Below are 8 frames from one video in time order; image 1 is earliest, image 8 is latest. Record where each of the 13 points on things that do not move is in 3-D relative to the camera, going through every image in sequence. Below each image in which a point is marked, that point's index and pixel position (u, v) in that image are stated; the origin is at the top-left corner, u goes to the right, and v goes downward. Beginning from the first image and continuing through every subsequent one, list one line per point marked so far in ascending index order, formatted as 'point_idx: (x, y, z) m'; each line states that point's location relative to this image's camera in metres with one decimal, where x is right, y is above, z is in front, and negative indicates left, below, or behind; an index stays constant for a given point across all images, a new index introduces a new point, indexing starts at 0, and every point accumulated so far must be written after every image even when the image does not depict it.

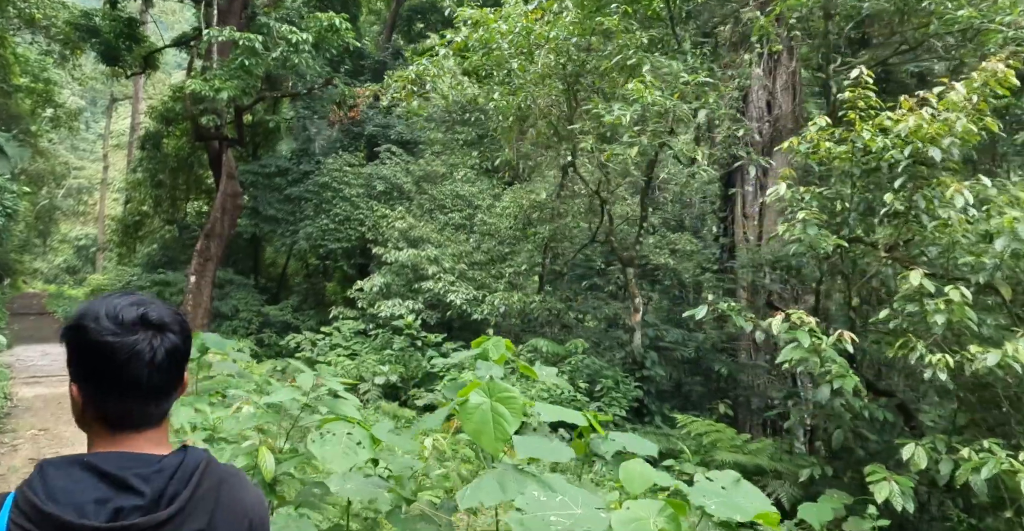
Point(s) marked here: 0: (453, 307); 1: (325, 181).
0: (-0.6, -0.4, +8.3) m
1: (-3.1, +1.4, +13.8) m
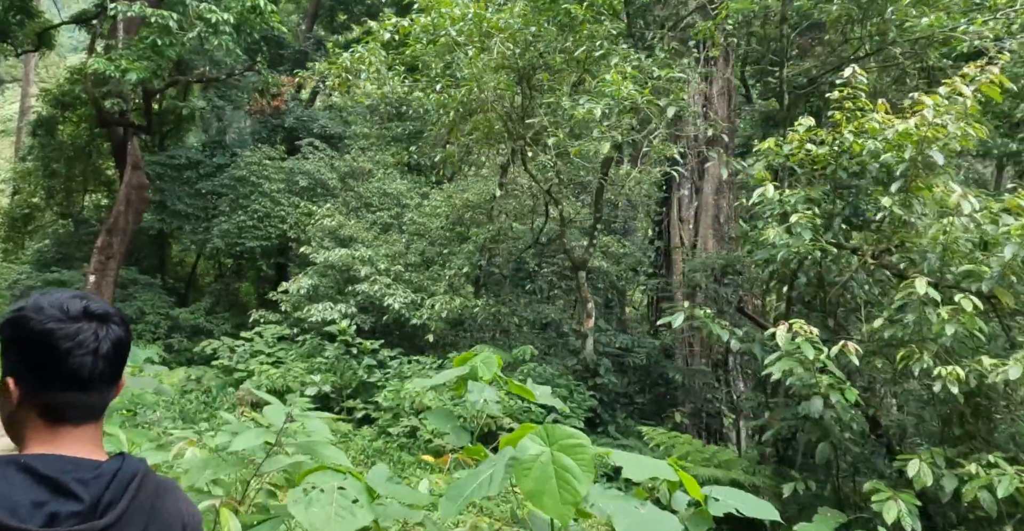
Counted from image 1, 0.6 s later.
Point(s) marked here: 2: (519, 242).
0: (-1.1, -0.4, +7.8) m
1: (-4.3, +1.5, +13.0) m
2: (+0.1, +0.2, +8.6) m
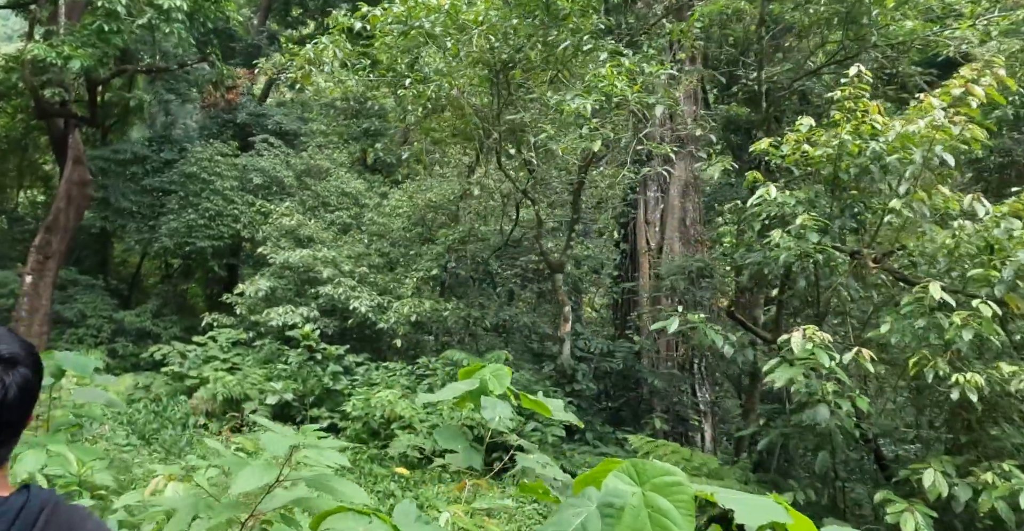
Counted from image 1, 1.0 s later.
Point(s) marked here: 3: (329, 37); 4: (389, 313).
0: (-1.4, -0.5, +7.4) m
1: (-4.9, +1.4, +12.4) m
2: (-0.3, +0.2, +8.4) m
3: (-1.8, +2.2, +7.8) m
4: (-1.1, -0.4, +7.2) m
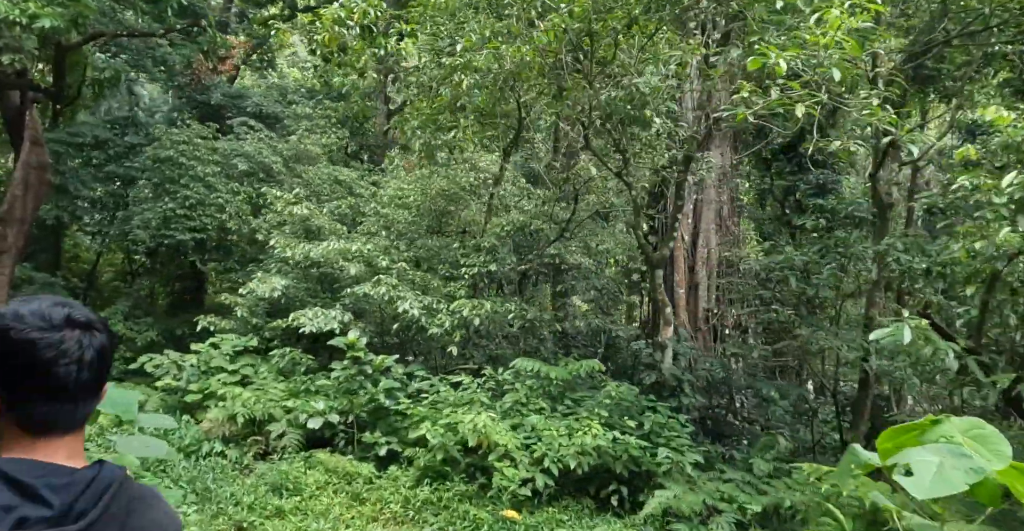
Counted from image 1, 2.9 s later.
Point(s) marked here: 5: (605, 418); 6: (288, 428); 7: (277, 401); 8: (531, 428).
0: (-0.9, -0.4, +6.4) m
1: (-4.7, +1.5, +11.1) m
2: (+0.2, +0.3, +7.3) m
3: (-1.3, +2.2, +6.7) m
4: (-0.5, -0.4, +6.2) m
5: (+0.6, -0.9, +4.8) m
6: (-1.6, -1.2, +5.9) m
7: (-1.8, -1.0, +6.1) m
8: (+0.1, -1.0, +4.8) m
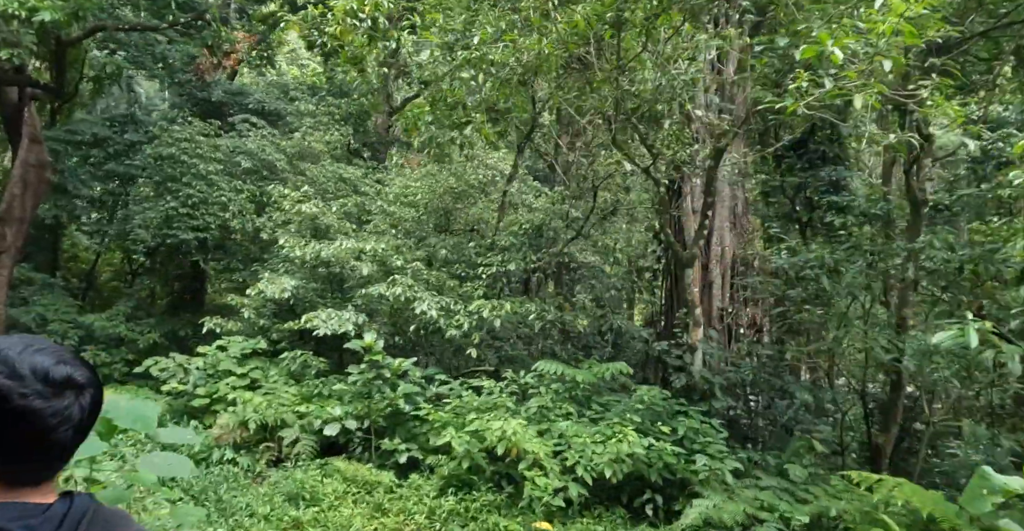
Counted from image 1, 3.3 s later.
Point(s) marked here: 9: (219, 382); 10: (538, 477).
0: (-0.7, -0.4, +6.2) m
1: (-4.6, +1.5, +10.8) m
2: (+0.3, +0.3, +7.1) m
3: (-1.1, +2.3, +6.5) m
4: (-0.4, -0.4, +5.9) m
5: (+0.7, -0.9, +4.6) m
6: (-1.5, -1.2, +5.7) m
7: (-1.6, -1.0, +5.9) m
8: (+0.3, -0.9, +4.6) m
9: (-2.4, -1.0, +6.7) m
10: (+0.1, -1.1, +4.2) m
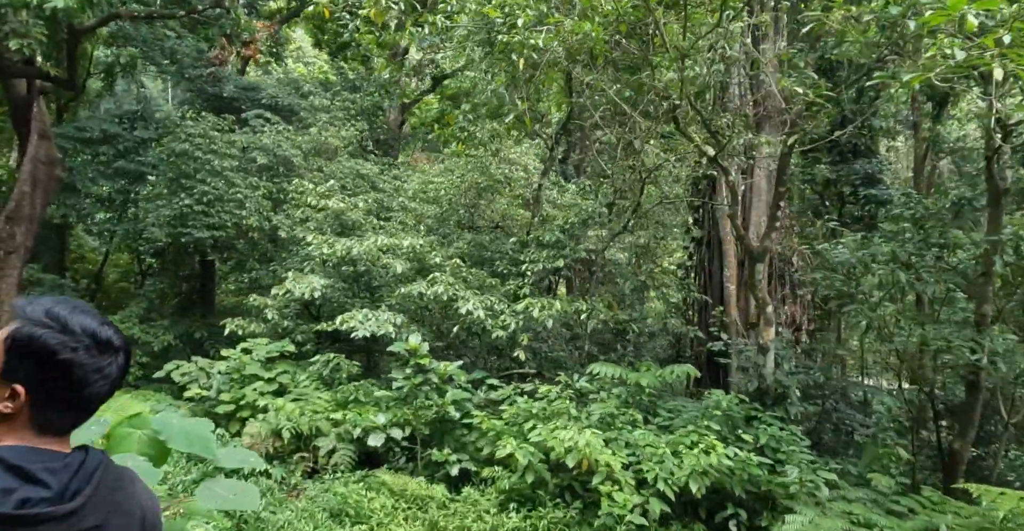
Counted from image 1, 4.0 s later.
0: (-0.4, -0.4, +5.8) m
1: (-4.2, +1.5, +10.5) m
2: (+0.7, +0.3, +6.8) m
3: (-0.8, +2.3, +6.1) m
4: (0.0, -0.3, +5.6) m
5: (+1.1, -0.9, +4.2) m
6: (-1.1, -1.2, +5.3) m
7: (-1.3, -1.0, +5.5) m
8: (+0.6, -0.9, +4.2) m
9: (-2.1, -0.9, +6.3) m
10: (+0.5, -1.1, +3.8) m
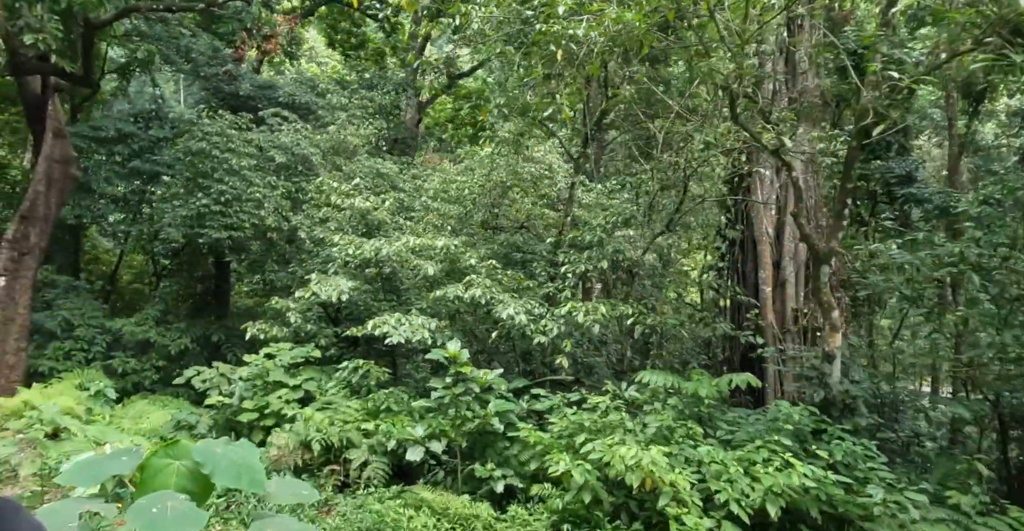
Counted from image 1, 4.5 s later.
0: (-0.1, -0.4, +5.5) m
1: (-3.9, +1.5, +10.2) m
2: (+1.0, +0.3, +6.4) m
3: (-0.5, +2.3, +5.8) m
4: (+0.2, -0.4, +5.3) m
5: (+1.3, -0.9, +3.9) m
6: (-0.9, -1.2, +5.0) m
7: (-1.0, -1.0, +5.2) m
8: (+0.9, -0.9, +3.9) m
9: (-1.8, -1.0, +6.0) m
10: (+0.7, -1.1, +3.5) m
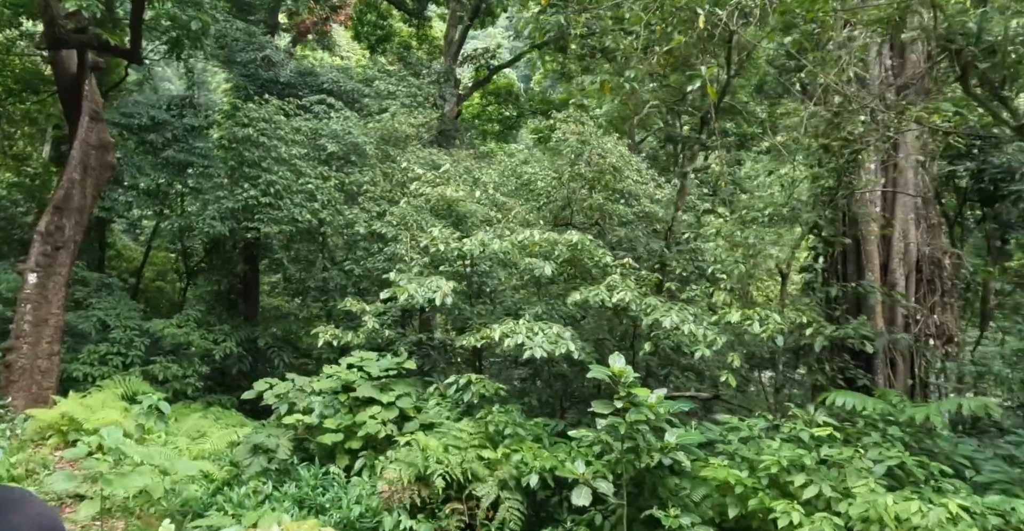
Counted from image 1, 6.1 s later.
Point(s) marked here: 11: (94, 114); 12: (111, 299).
0: (+0.7, -0.4, +4.6) m
1: (-3.1, +1.5, +9.4) m
2: (+1.8, +0.3, +5.6) m
3: (+0.3, +2.3, +5.0) m
4: (+1.1, -0.3, +4.4) m
5: (+2.1, -0.9, +3.0) m
6: (0.0, -1.1, +4.1) m
7: (-0.2, -1.0, +4.3) m
8: (+1.7, -0.9, +3.0) m
9: (-1.0, -0.9, +5.2) m
10: (+1.5, -1.1, +2.6) m
11: (-4.1, +1.5, +8.0) m
12: (-4.6, -0.4, +9.2) m
